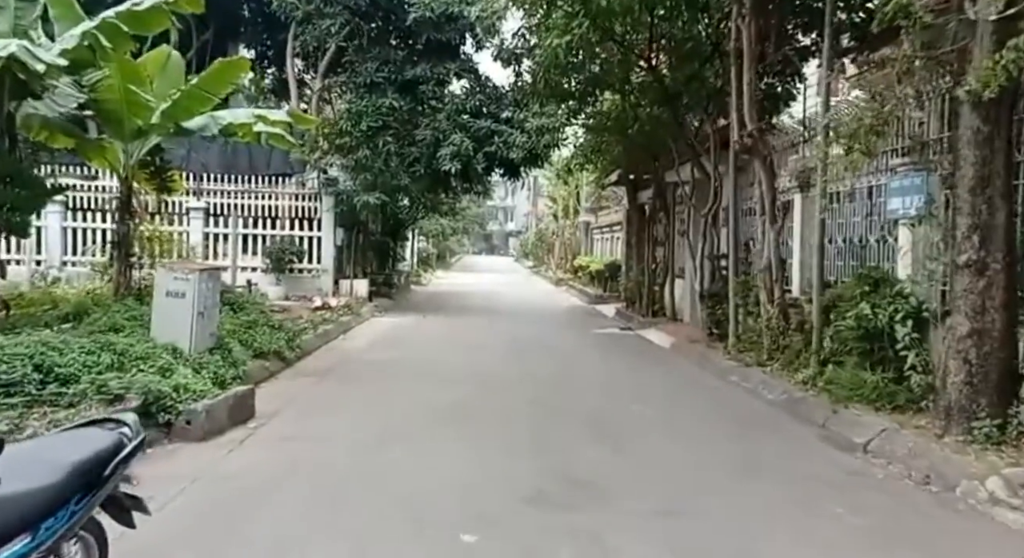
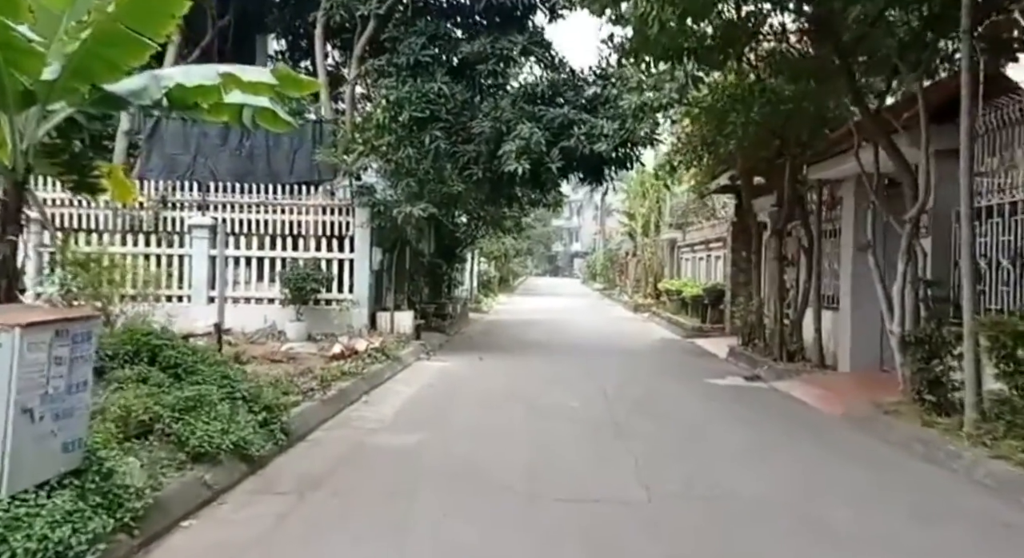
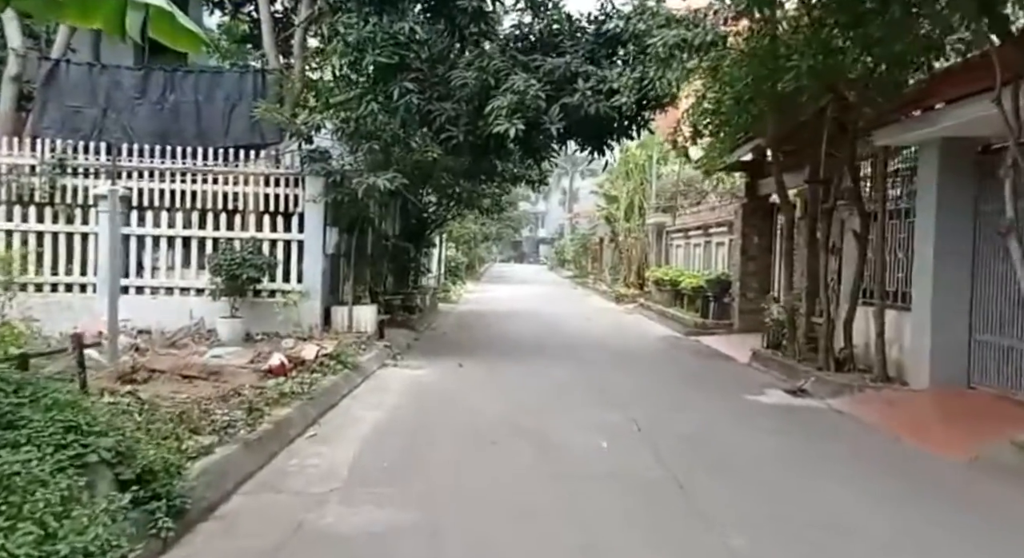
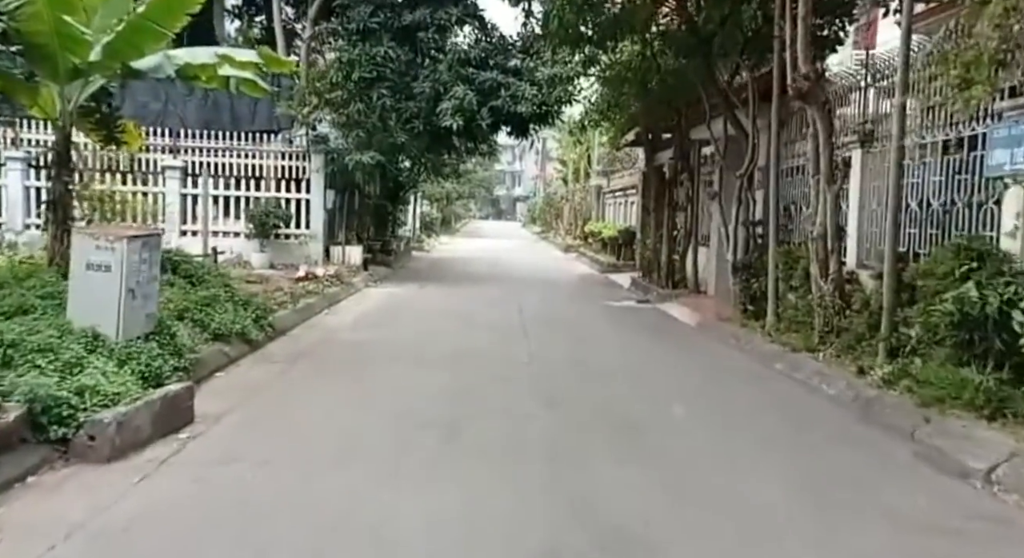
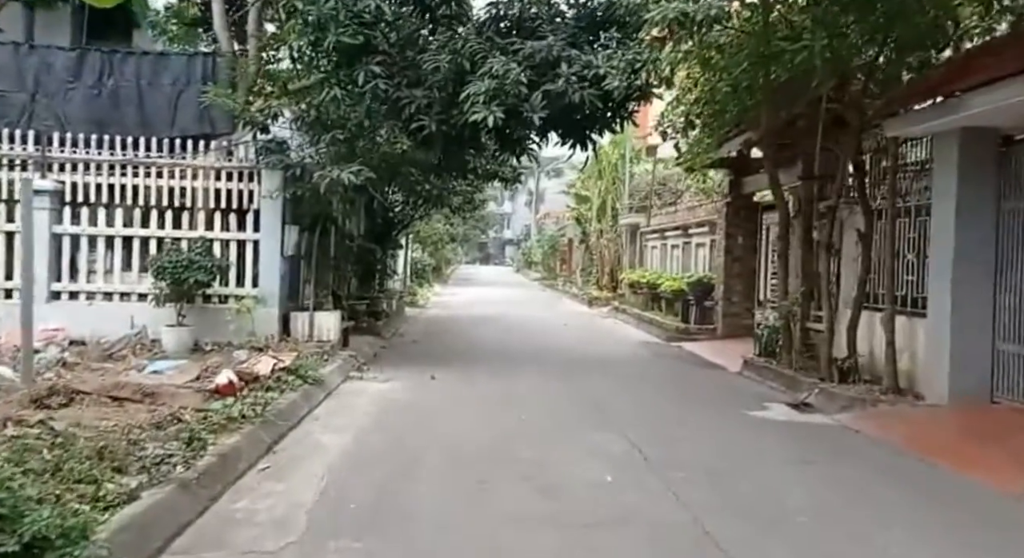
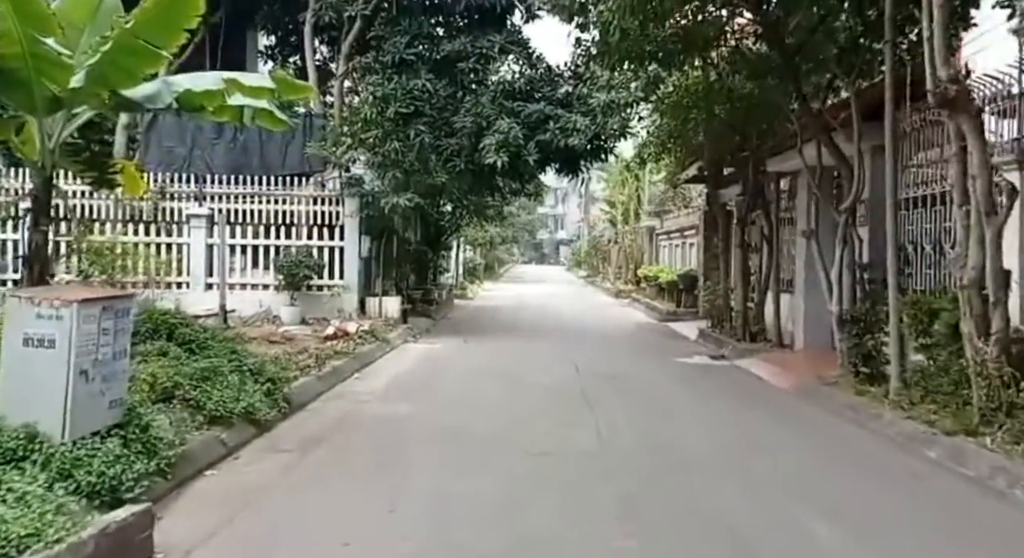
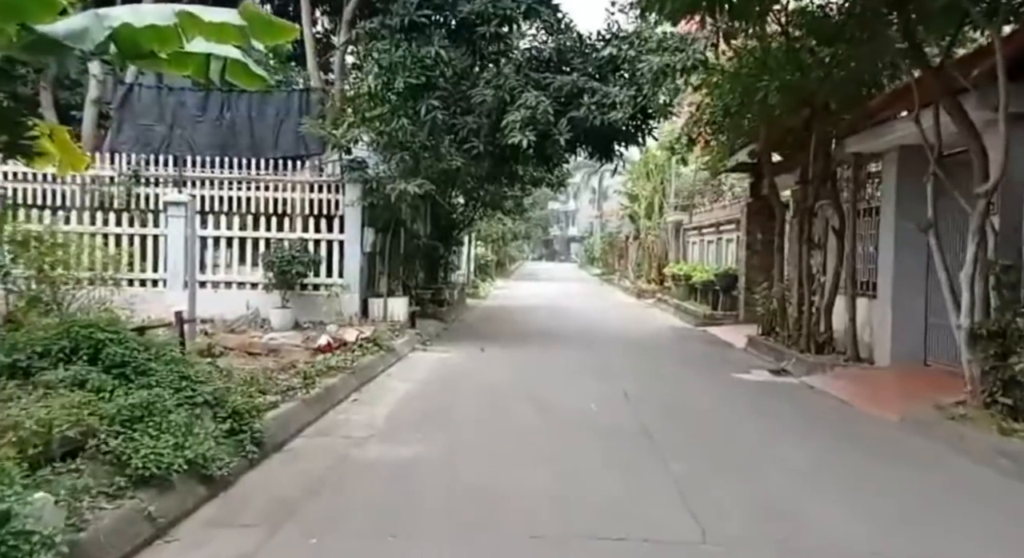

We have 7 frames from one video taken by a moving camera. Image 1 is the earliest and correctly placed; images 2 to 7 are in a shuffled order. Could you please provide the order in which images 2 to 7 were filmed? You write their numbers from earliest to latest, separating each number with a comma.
4, 6, 2, 7, 3, 5
